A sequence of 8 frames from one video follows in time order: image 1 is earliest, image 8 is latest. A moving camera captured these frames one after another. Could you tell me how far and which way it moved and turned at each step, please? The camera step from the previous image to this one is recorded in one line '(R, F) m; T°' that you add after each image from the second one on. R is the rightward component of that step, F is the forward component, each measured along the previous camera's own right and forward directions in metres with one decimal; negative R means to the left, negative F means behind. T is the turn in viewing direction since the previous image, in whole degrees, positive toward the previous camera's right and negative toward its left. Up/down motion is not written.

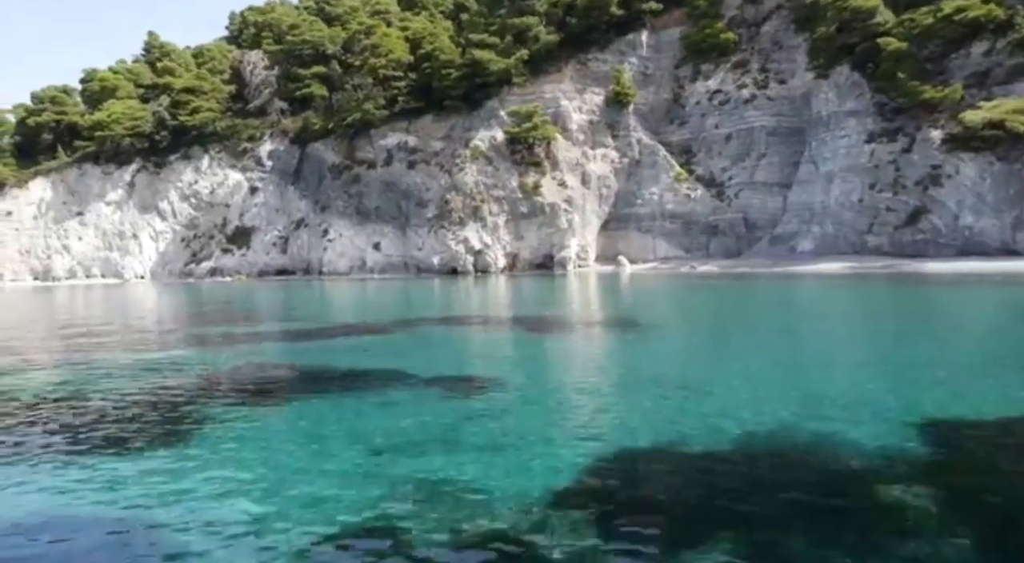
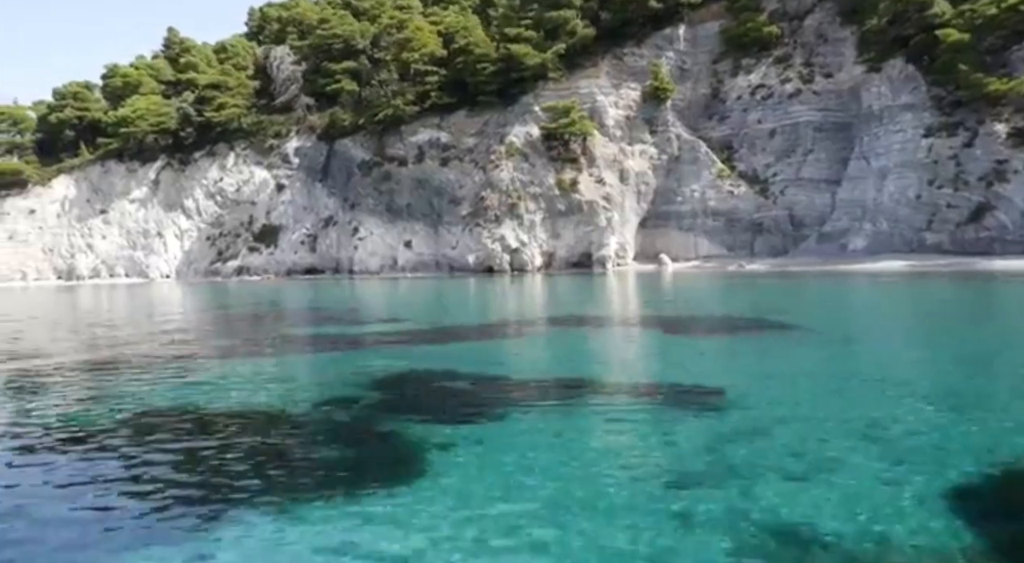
(-1.8, +0.9) m; 0°
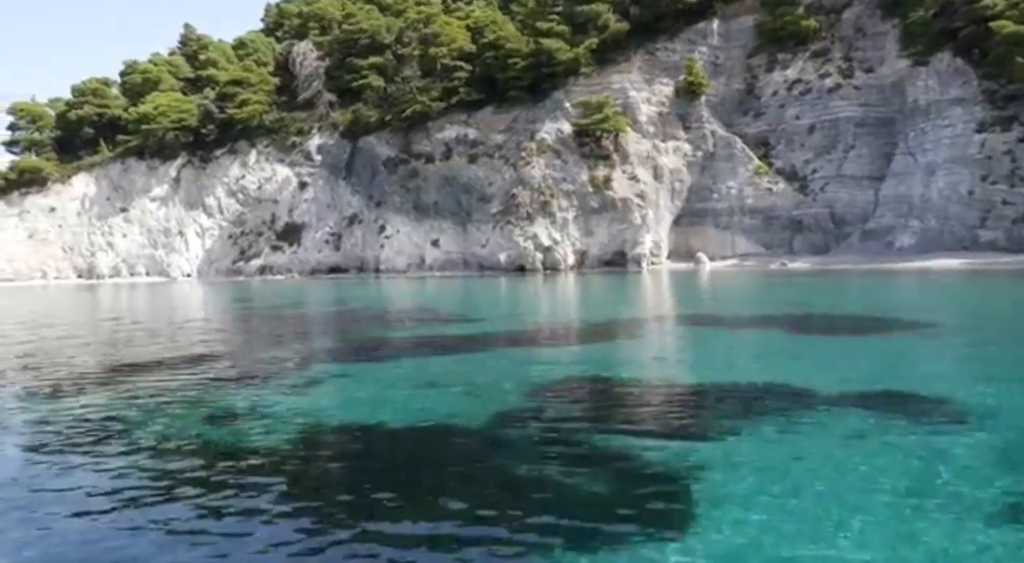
(-1.6, +0.8) m; 0°
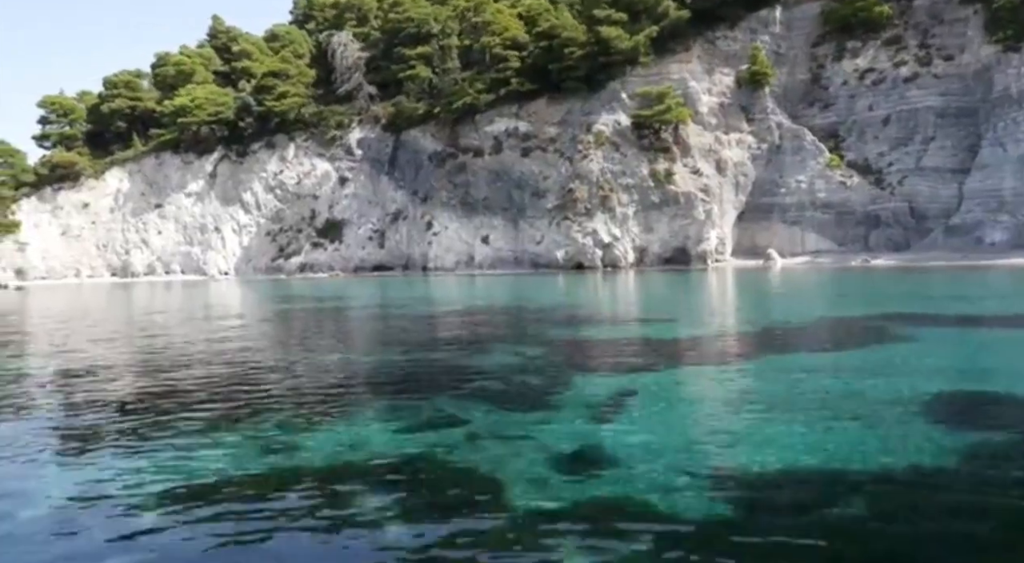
(-2.7, +1.6) m; 0°
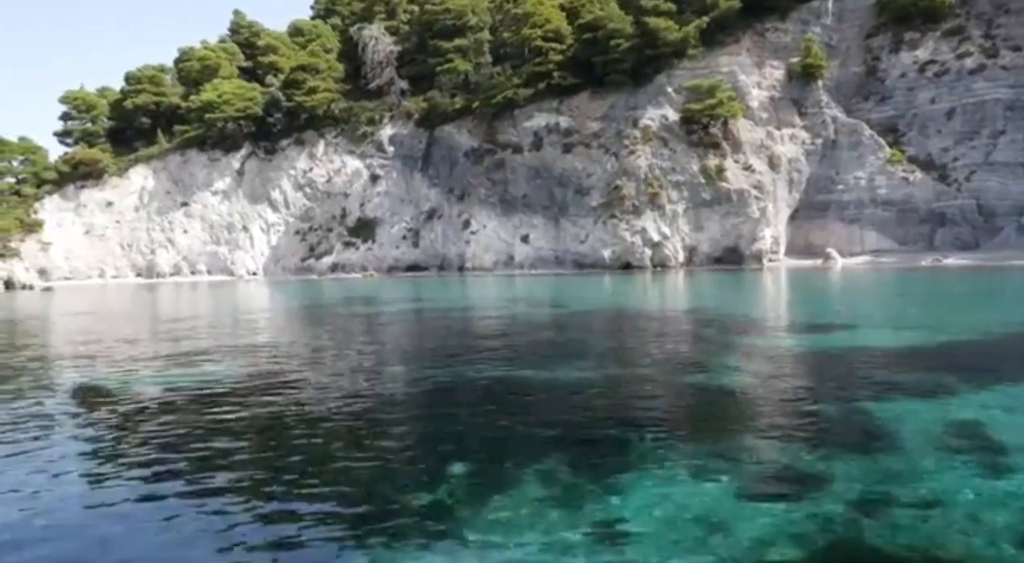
(-2.1, +1.5) m; 0°
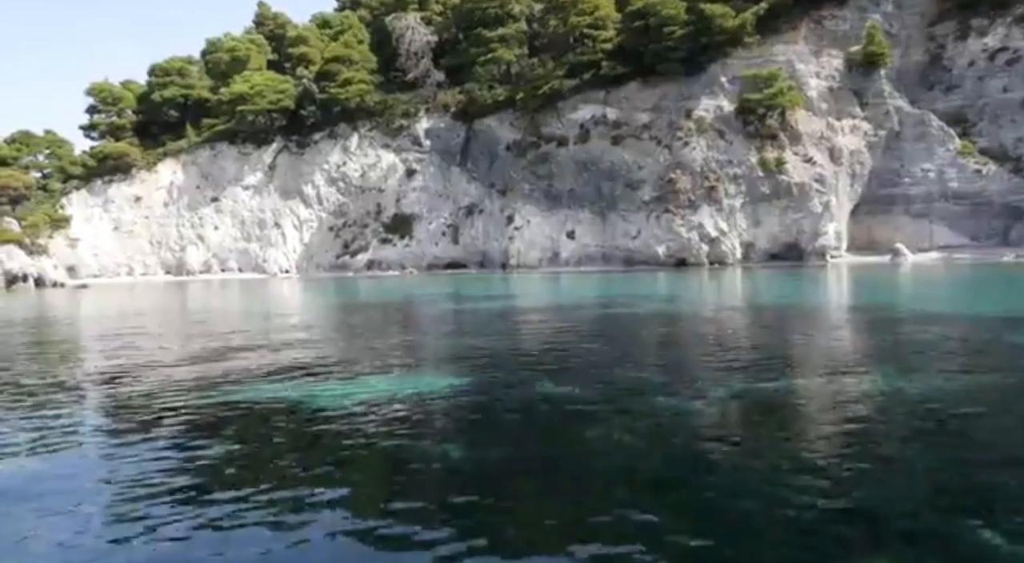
(-2.1, +1.5) m; 0°
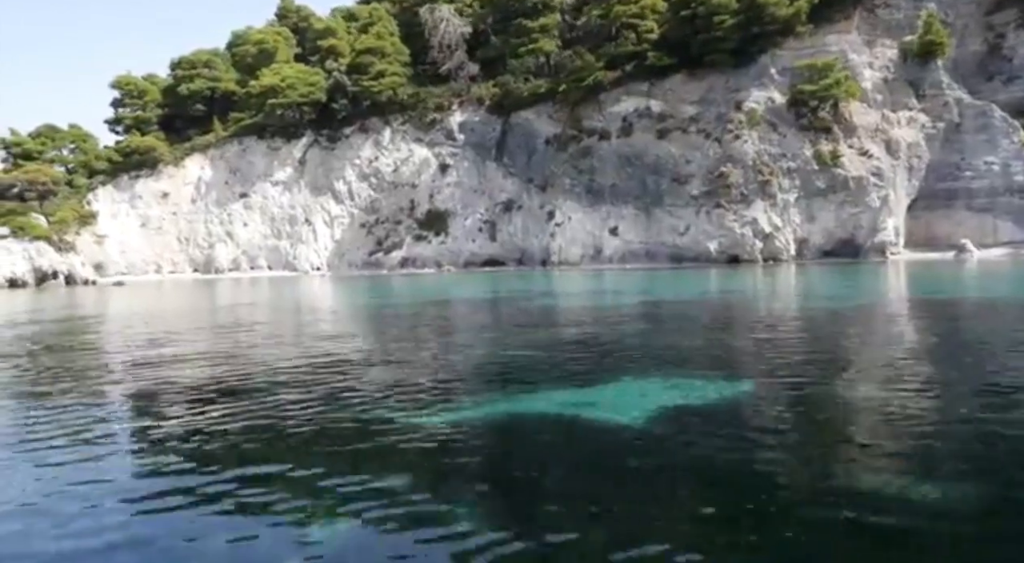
(-2.0, +1.2) m; 0°
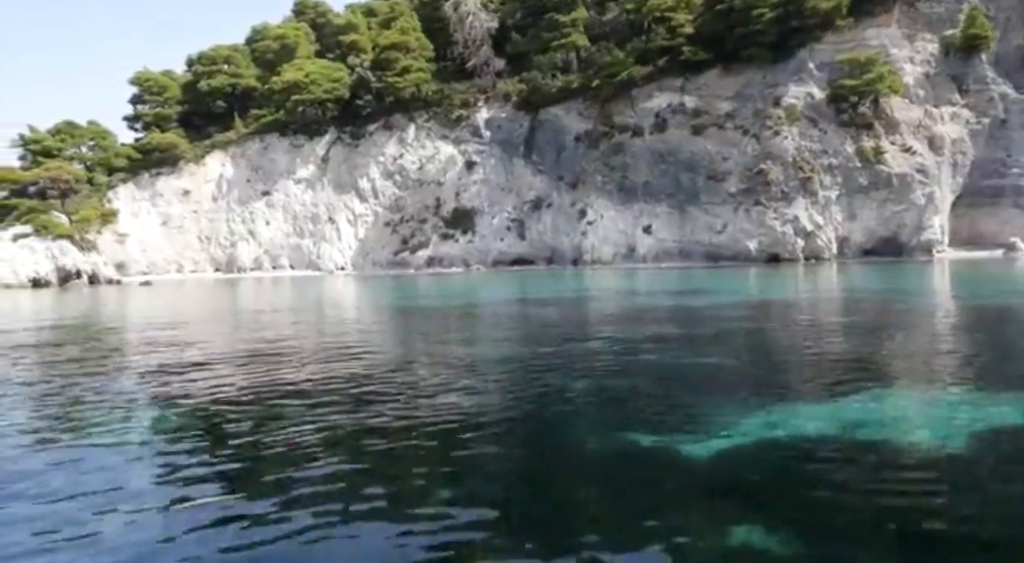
(-1.5, +0.8) m; 0°
